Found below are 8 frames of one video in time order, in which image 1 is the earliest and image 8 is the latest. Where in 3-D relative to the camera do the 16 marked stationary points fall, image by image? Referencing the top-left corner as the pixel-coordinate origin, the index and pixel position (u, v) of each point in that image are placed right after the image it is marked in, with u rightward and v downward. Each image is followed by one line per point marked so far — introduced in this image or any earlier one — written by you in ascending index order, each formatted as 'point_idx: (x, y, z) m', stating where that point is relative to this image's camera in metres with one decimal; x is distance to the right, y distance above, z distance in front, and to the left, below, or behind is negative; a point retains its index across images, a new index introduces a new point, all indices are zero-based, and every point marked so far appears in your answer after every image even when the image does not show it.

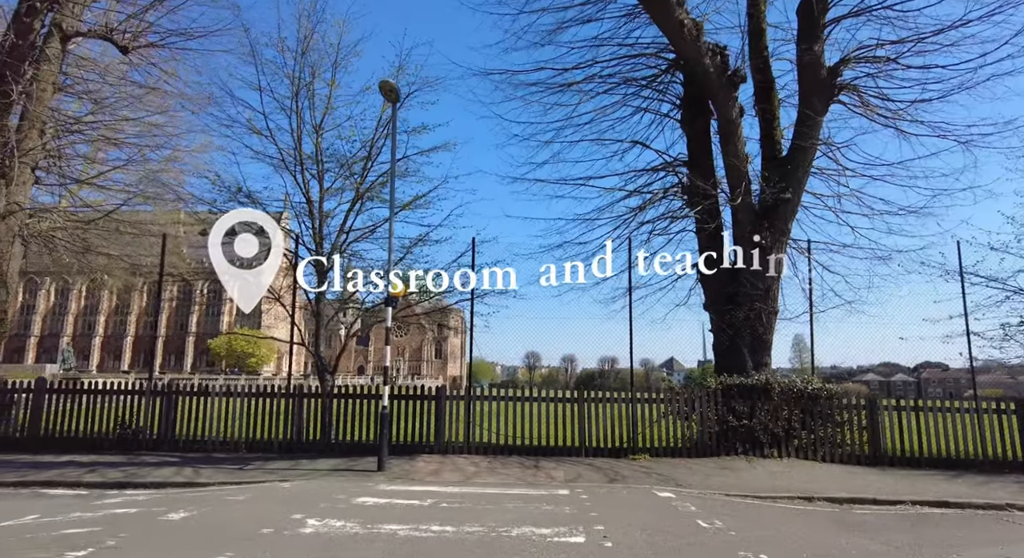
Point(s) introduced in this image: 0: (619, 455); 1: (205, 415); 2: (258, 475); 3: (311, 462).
0: (+2.1, -3.3, +11.2) m
1: (-6.0, -2.7, +11.7) m
2: (-4.0, -3.2, +9.5) m
3: (-3.4, -3.2, +10.2) m
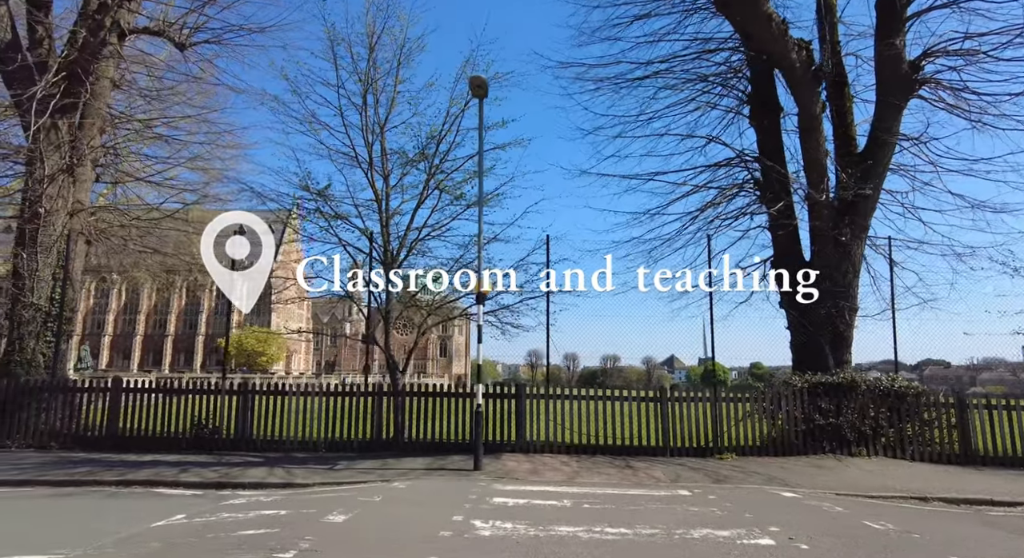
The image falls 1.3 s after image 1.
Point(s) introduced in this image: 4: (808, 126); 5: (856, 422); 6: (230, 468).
0: (+3.7, -3.3, +11.1) m
1: (-4.4, -2.6, +11.6) m
2: (-2.4, -3.1, +9.4) m
3: (-1.9, -3.1, +10.1) m
4: (+5.8, +3.0, +11.5) m
5: (+6.4, -2.6, +10.9) m
6: (-4.6, -3.1, +9.8) m
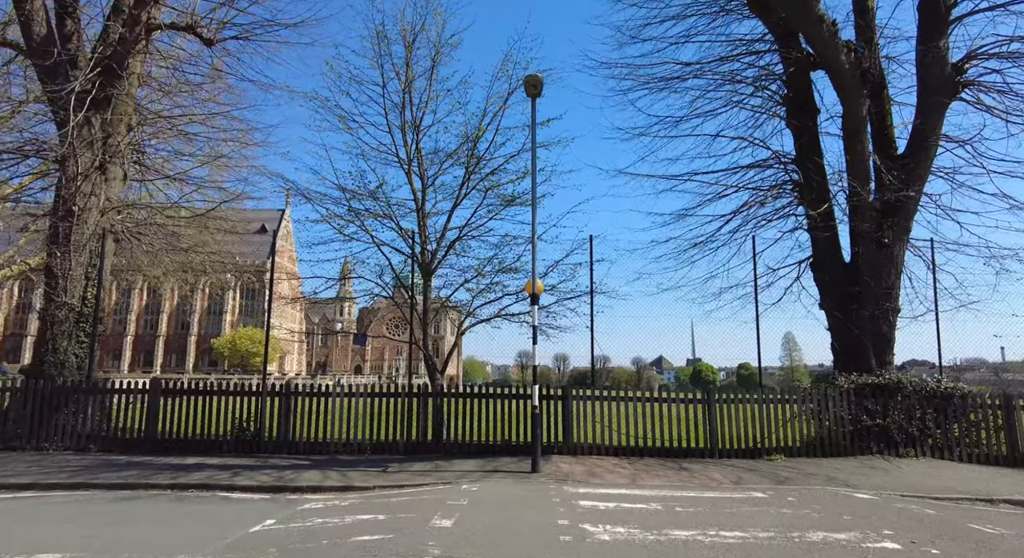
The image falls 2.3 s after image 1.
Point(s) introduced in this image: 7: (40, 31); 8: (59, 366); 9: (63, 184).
0: (+4.6, -3.3, +11.1) m
1: (-3.5, -2.6, +11.4) m
2: (-1.5, -3.1, +9.3) m
3: (-1.0, -3.1, +10.0) m
4: (+6.7, +3.0, +11.5) m
5: (+7.3, -2.7, +10.9) m
6: (-3.7, -3.1, +9.6) m
7: (-9.6, +5.1, +12.1) m
8: (-9.2, -1.8, +12.0) m
9: (-9.3, +2.0, +12.2) m
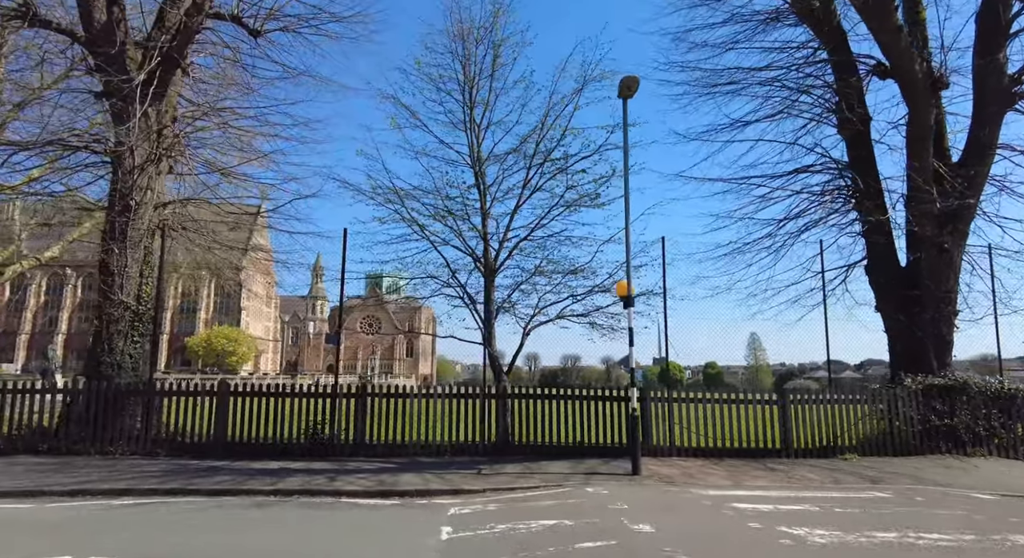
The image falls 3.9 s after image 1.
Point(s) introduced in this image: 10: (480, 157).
0: (+6.1, -3.4, +11.3) m
1: (-2.1, -2.6, +11.2) m
2: (+0.1, -3.1, +9.2) m
3: (+0.6, -3.2, +10.0) m
4: (+8.2, +2.9, +11.8) m
5: (+8.8, -2.8, +11.3) m
6: (-2.2, -3.1, +9.4) m
7: (-8.1, +5.2, +11.6) m
8: (-7.7, -1.7, +11.5) m
9: (-7.9, +2.0, +11.7) m
10: (-0.7, +2.7, +13.3) m
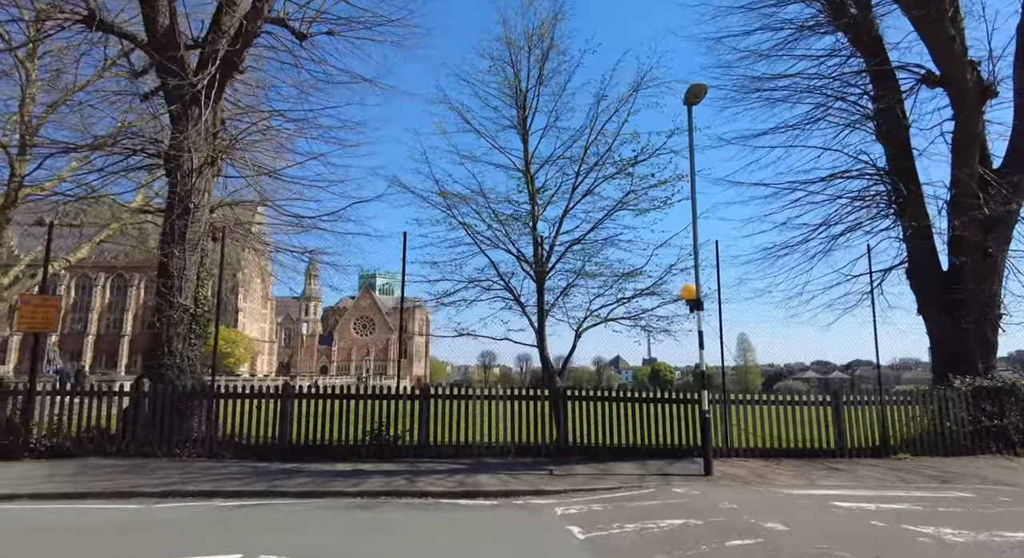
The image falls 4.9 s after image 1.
0: (+7.2, -3.4, +11.5) m
1: (-0.9, -2.7, +11.3) m
2: (+1.3, -3.2, +9.3) m
3: (+1.8, -3.2, +10.1) m
4: (+9.4, +2.8, +12.1) m
5: (+9.9, -2.8, +11.5) m
6: (-1.0, -3.2, +9.5) m
7: (-6.9, +5.1, +11.7) m
8: (-6.6, -1.8, +11.5) m
9: (-6.7, +2.0, +11.8) m
10: (+0.4, +2.7, +13.4) m
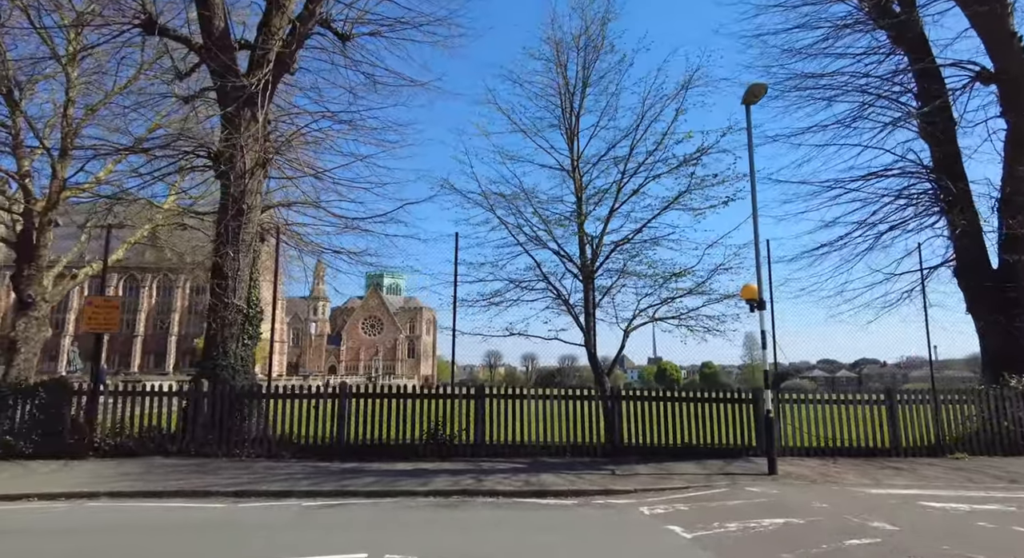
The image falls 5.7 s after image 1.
0: (+8.3, -3.4, +11.5) m
1: (+0.2, -2.7, +11.4) m
2: (+2.3, -3.2, +9.3) m
3: (+2.8, -3.2, +10.1) m
4: (+10.4, +2.8, +12.0) m
5: (+11.0, -2.8, +11.4) m
6: (+0.1, -3.2, +9.5) m
7: (-5.9, +5.1, +11.7) m
8: (-5.5, -1.8, +11.6) m
9: (-5.7, +2.0, +11.9) m
10: (+1.5, +2.7, +13.4) m
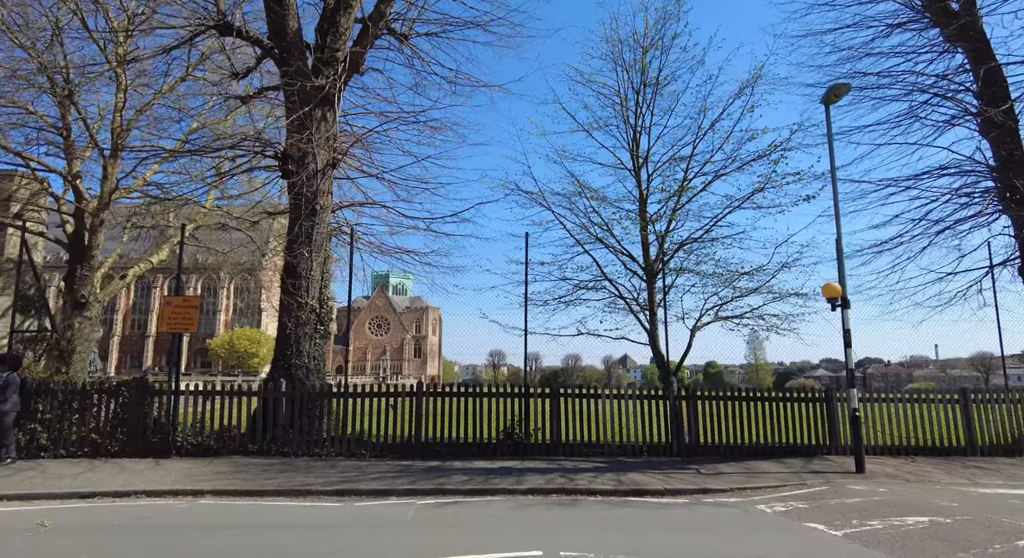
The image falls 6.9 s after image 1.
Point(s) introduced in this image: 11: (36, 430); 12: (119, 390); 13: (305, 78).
0: (+9.7, -3.4, +11.4) m
1: (+1.6, -2.7, +11.4) m
2: (+3.7, -3.2, +9.3) m
3: (+4.2, -3.2, +10.1) m
4: (+11.8, +2.9, +12.0) m
5: (+12.4, -2.8, +11.4) m
6: (+1.5, -3.2, +9.6) m
7: (-4.4, +5.1, +11.8) m
8: (-4.1, -1.8, +11.6) m
9: (-4.2, +2.0, +11.9) m
10: (+2.9, +2.7, +13.4) m
11: (-8.3, -2.6, +10.3) m
12: (-7.1, -2.0, +10.7) m
13: (-4.2, +4.0, +11.8) m
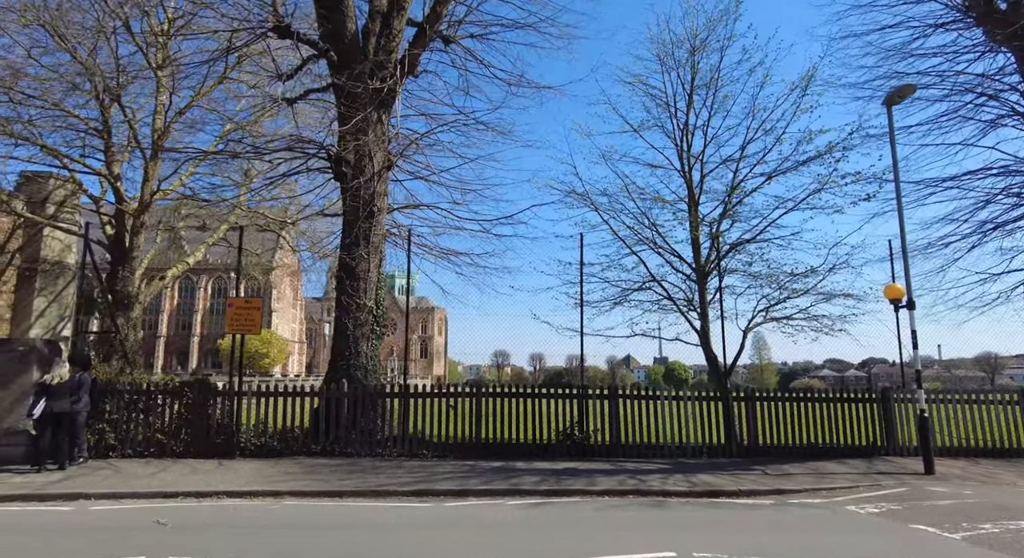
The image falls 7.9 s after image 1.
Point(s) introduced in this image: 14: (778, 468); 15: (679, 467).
0: (+10.9, -3.4, +11.4) m
1: (+2.7, -2.7, +11.4) m
2: (+4.8, -3.2, +9.3) m
3: (+5.4, -3.2, +10.1) m
4: (+13.0, +2.9, +11.9) m
5: (+13.6, -2.8, +11.3) m
6: (+2.6, -3.2, +9.6) m
7: (-3.3, +5.1, +11.9) m
8: (-2.9, -1.8, +11.7) m
9: (-3.1, +1.9, +12.0) m
10: (+4.1, +2.7, +13.4) m
11: (-7.2, -2.7, +10.4) m
12: (-6.0, -2.0, +10.7) m
13: (-3.0, +4.0, +11.8) m
14: (+4.5, -3.2, +10.0) m
15: (+2.9, -3.2, +10.2) m
